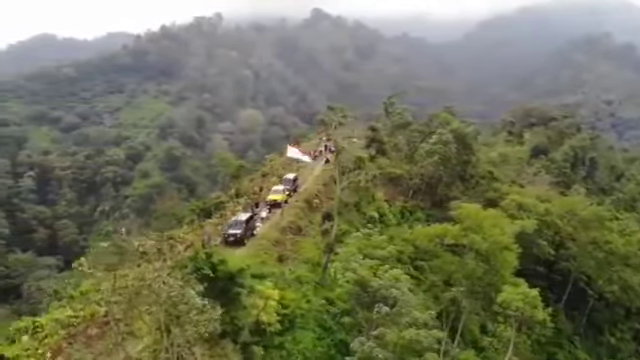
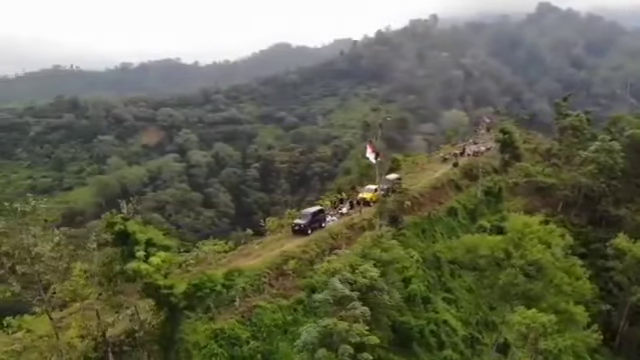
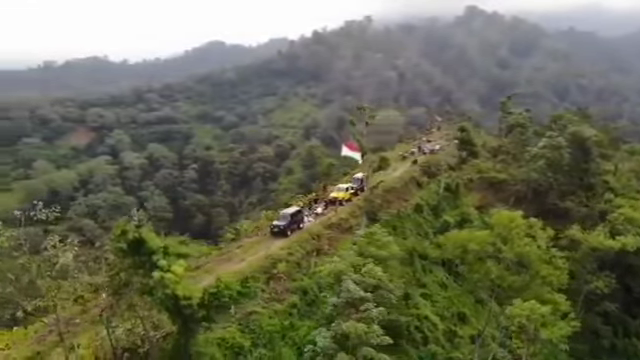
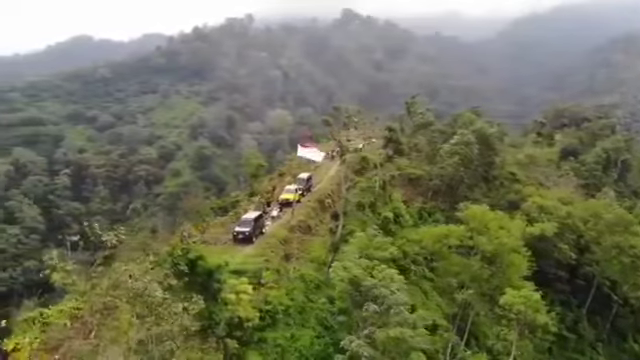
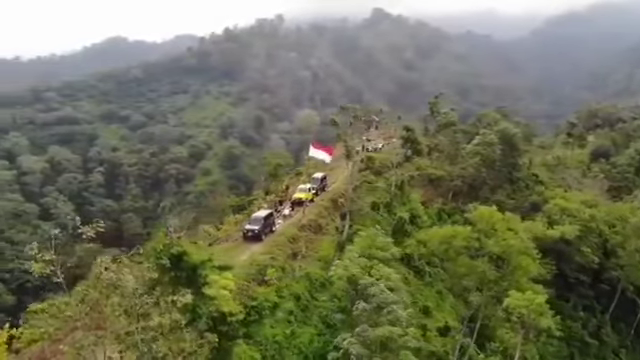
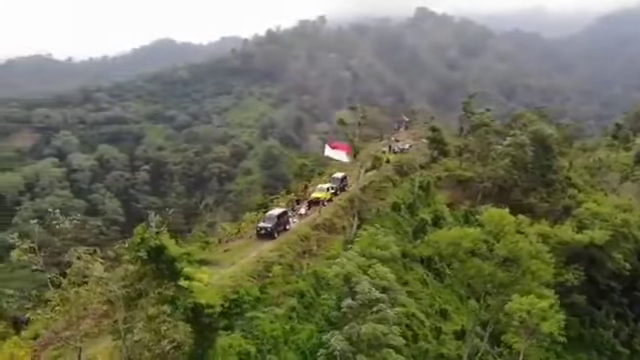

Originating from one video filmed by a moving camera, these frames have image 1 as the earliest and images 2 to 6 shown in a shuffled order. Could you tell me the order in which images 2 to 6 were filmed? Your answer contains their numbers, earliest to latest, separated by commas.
4, 5, 6, 3, 2
